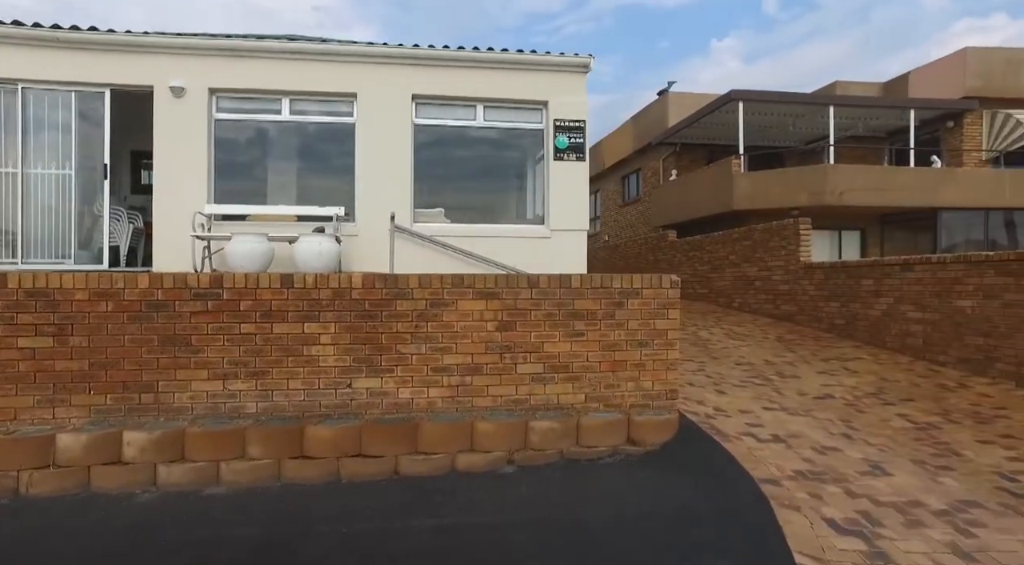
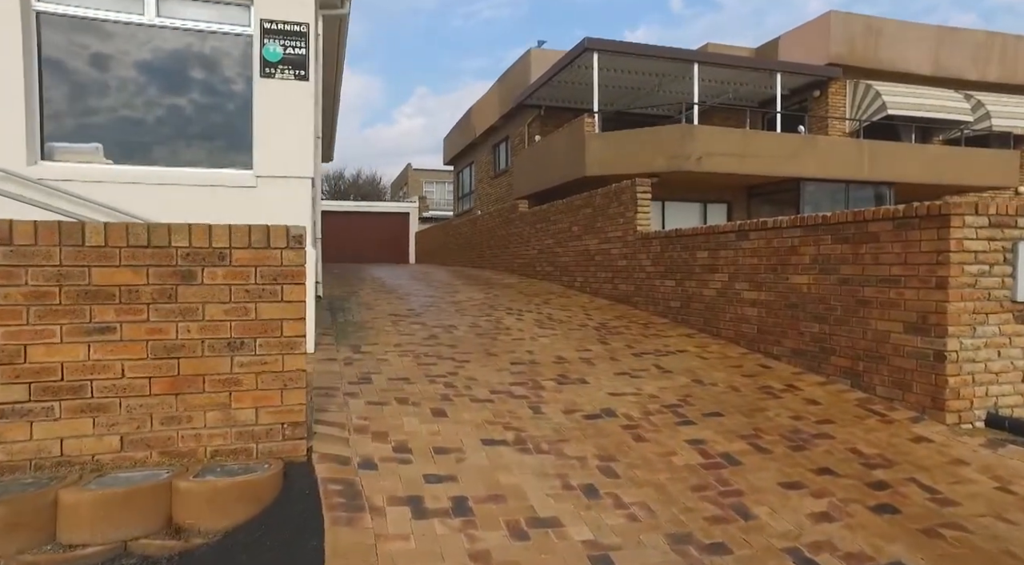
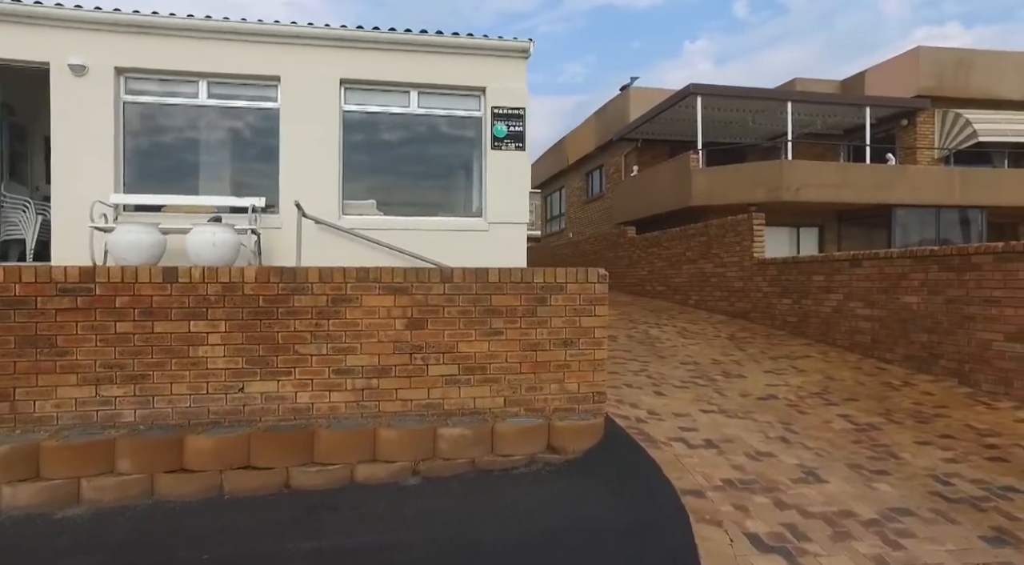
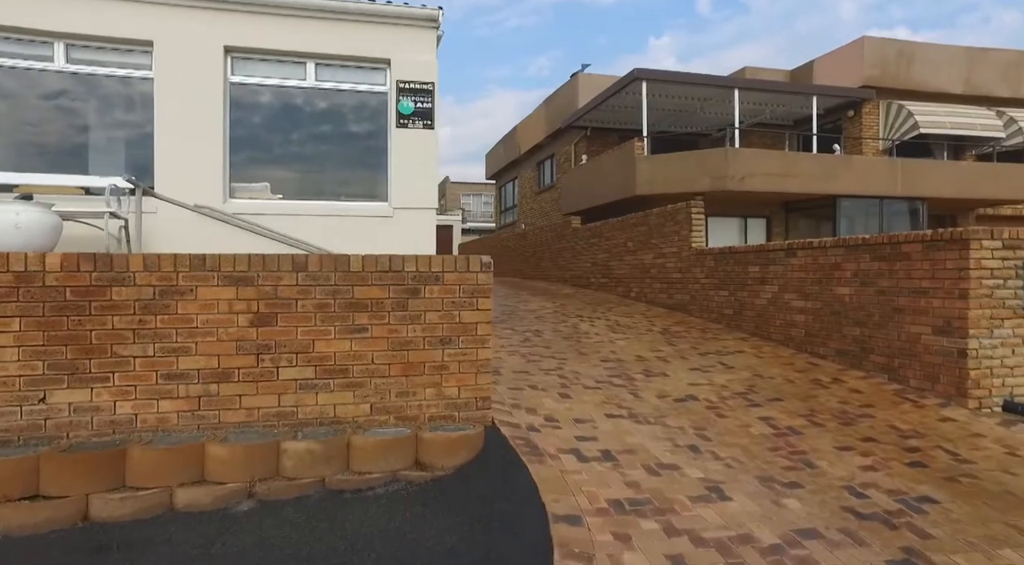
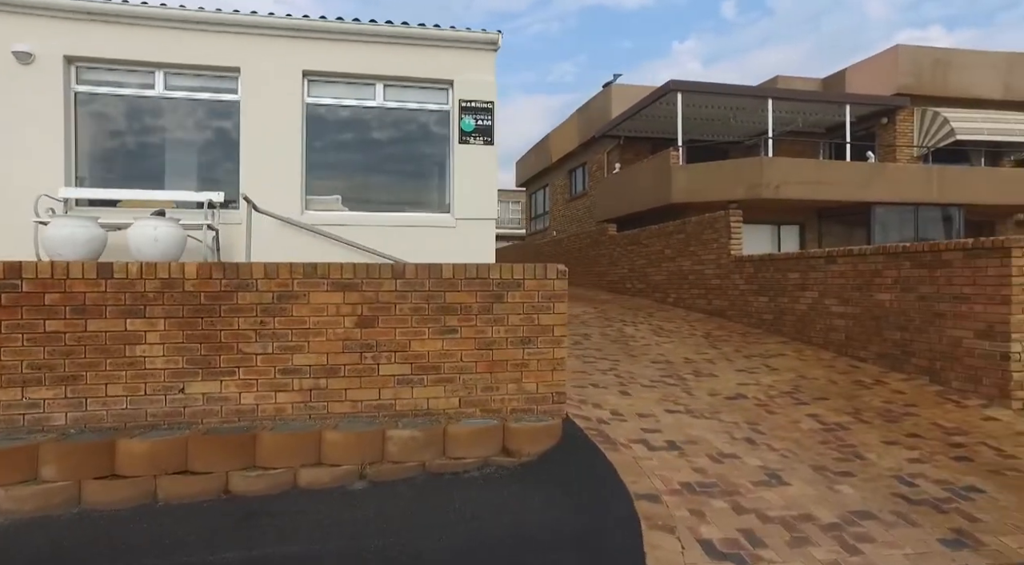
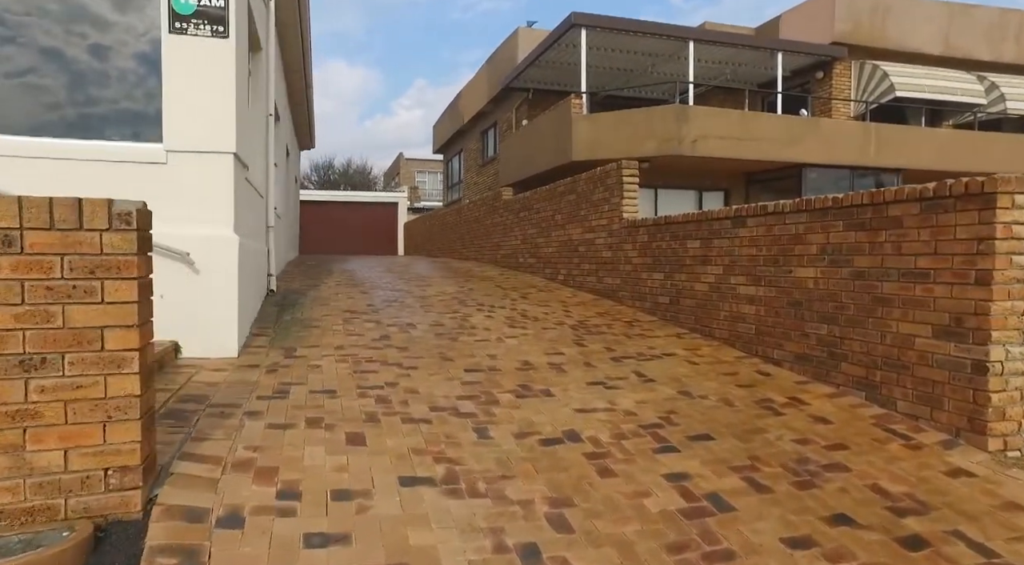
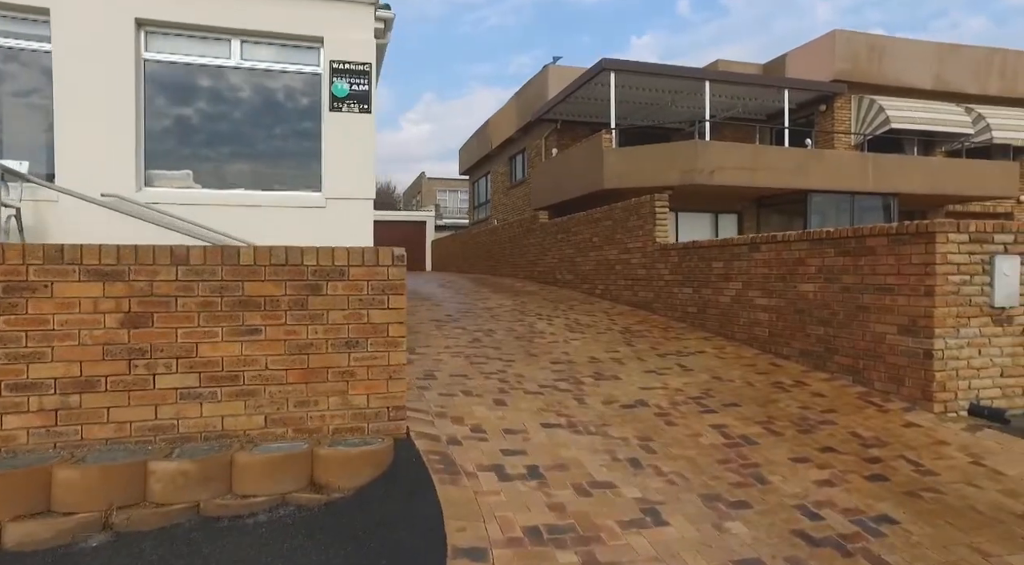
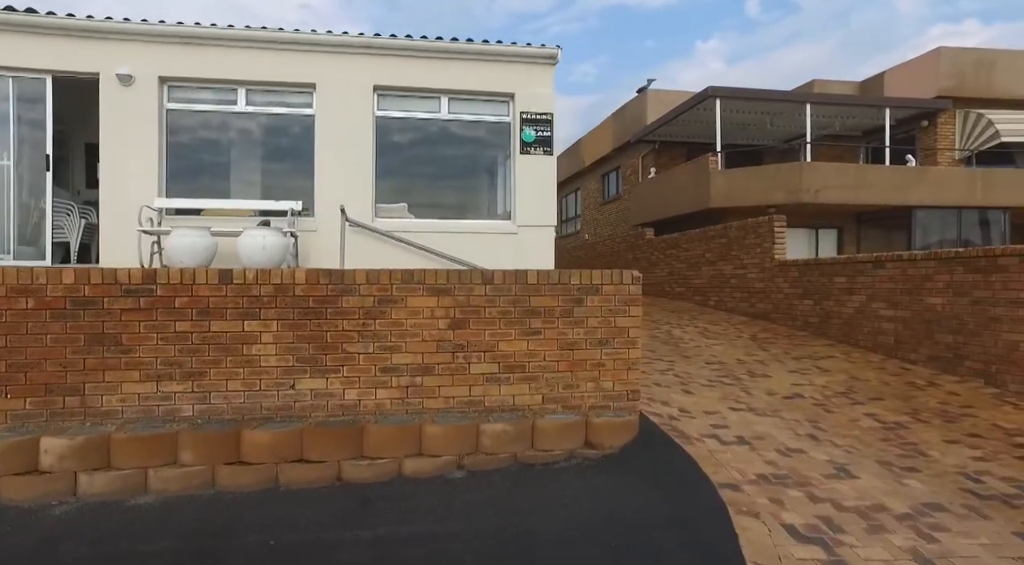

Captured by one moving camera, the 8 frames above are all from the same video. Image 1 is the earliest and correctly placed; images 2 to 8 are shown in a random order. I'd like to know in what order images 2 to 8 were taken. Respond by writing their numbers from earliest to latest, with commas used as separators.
8, 3, 5, 4, 7, 2, 6
